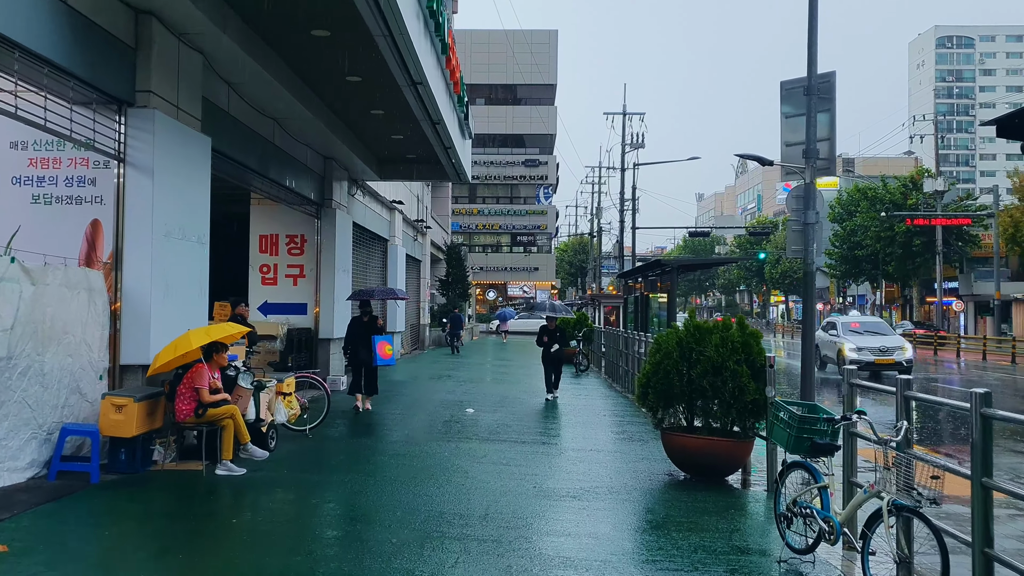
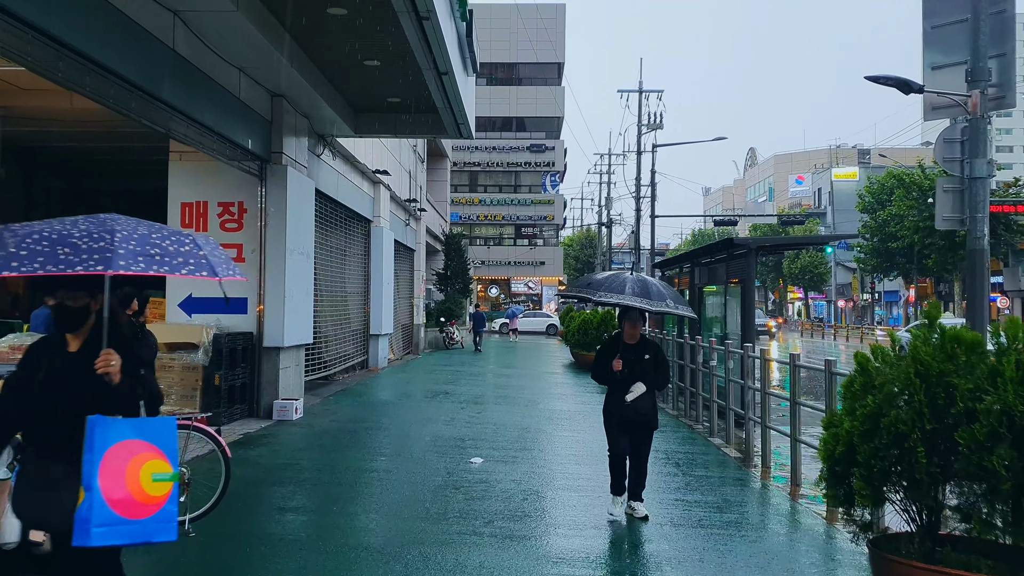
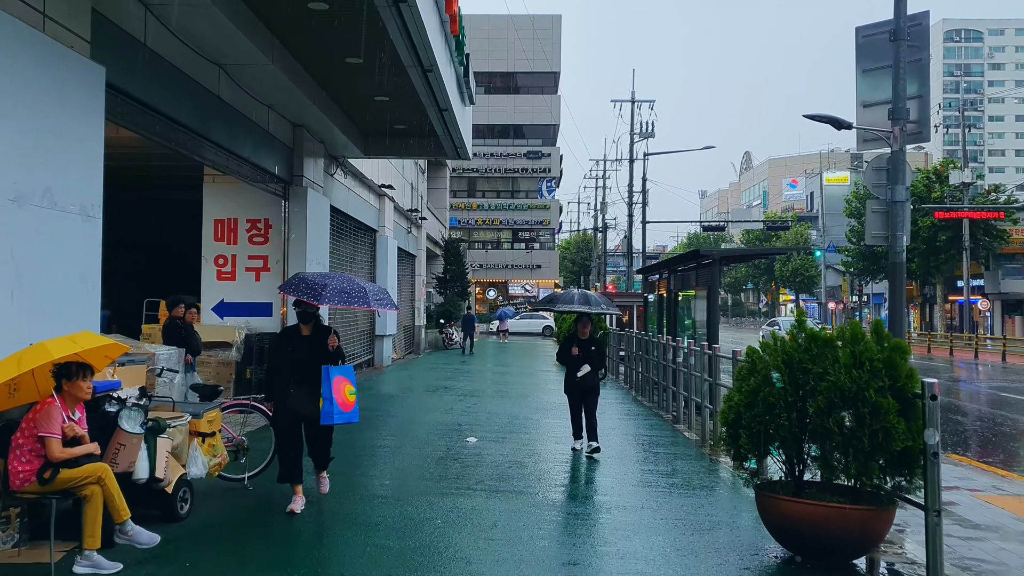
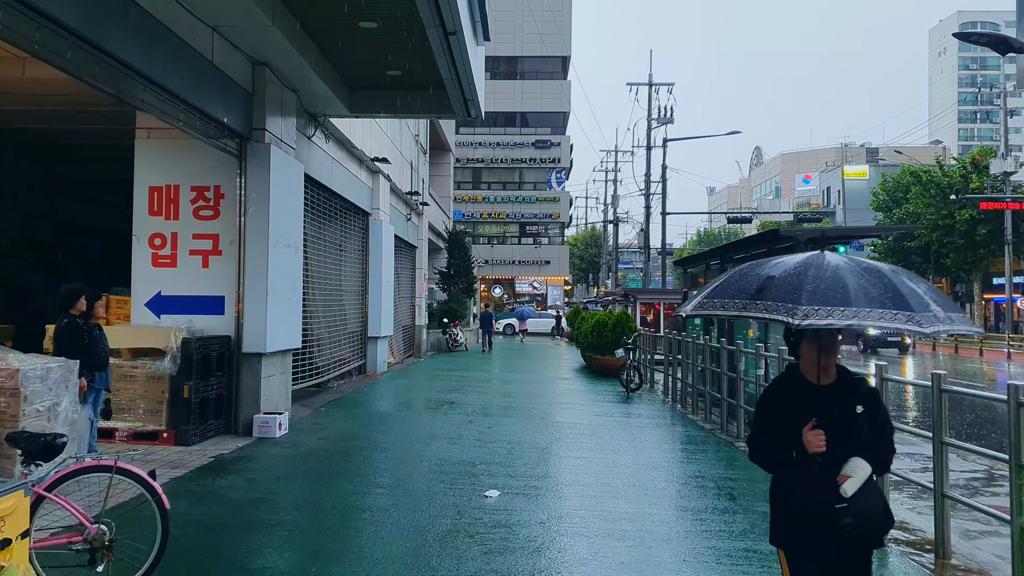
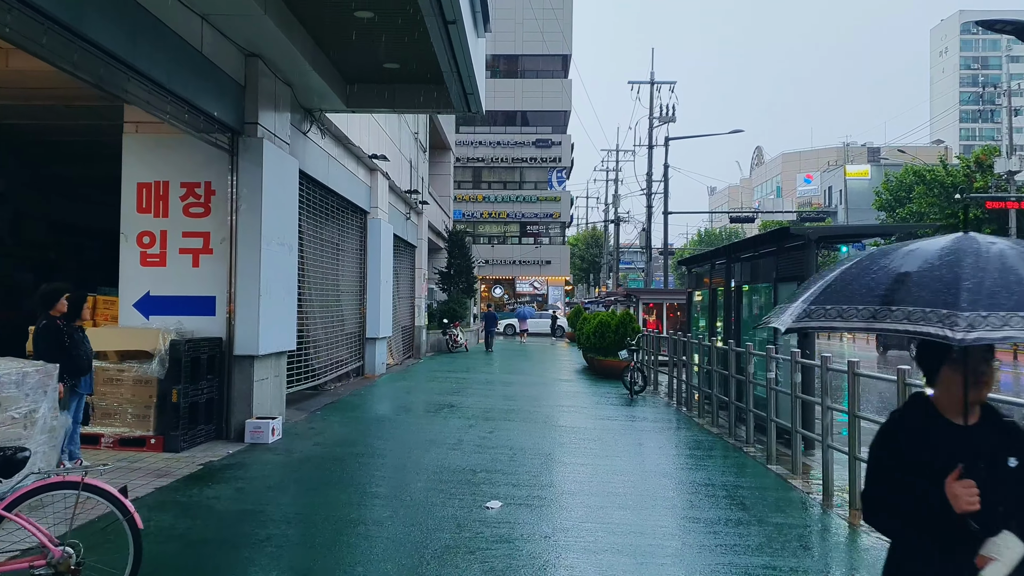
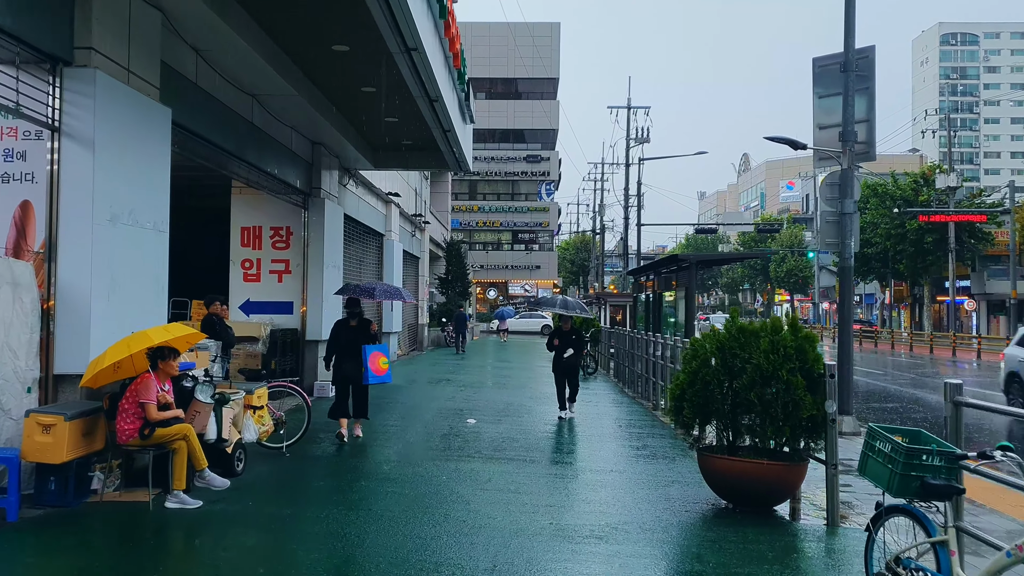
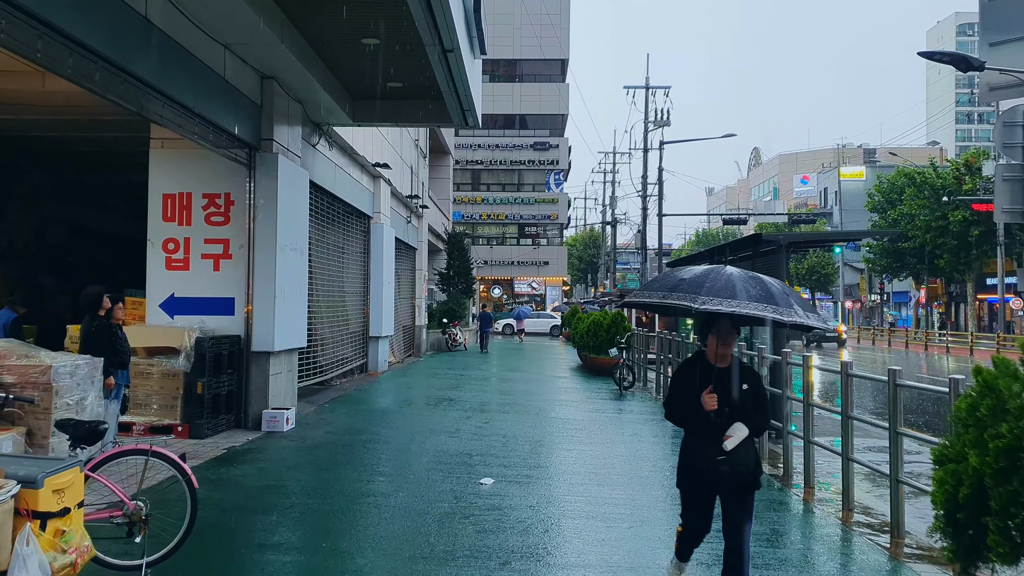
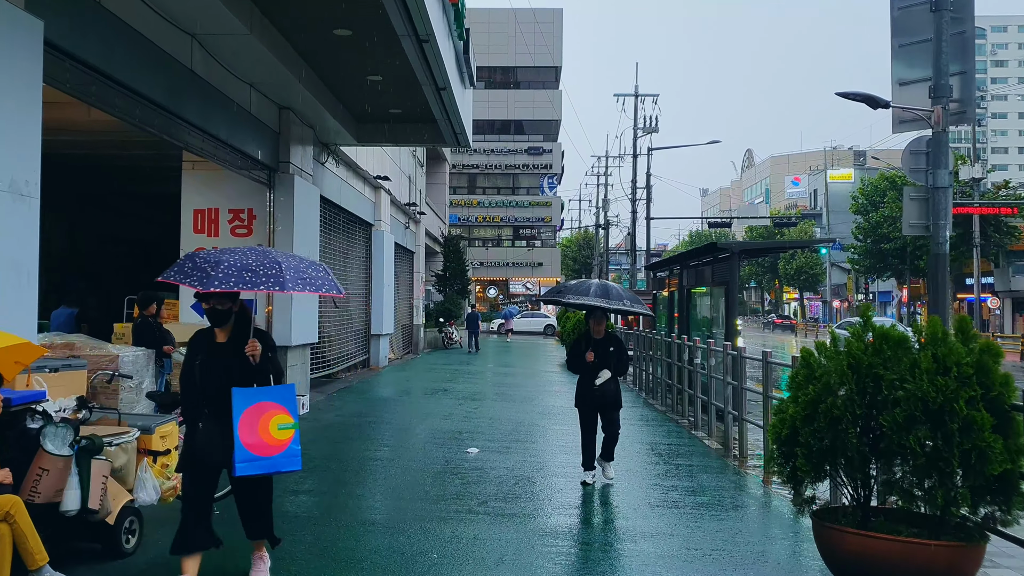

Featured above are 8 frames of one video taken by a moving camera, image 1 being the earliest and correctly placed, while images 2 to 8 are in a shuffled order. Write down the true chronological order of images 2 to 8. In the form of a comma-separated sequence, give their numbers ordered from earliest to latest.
6, 3, 8, 2, 7, 4, 5
